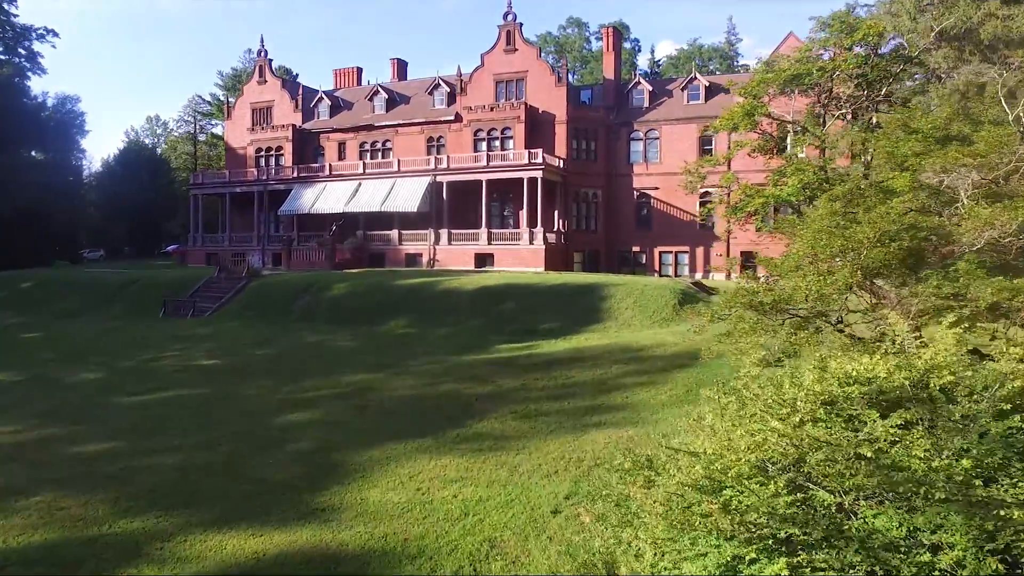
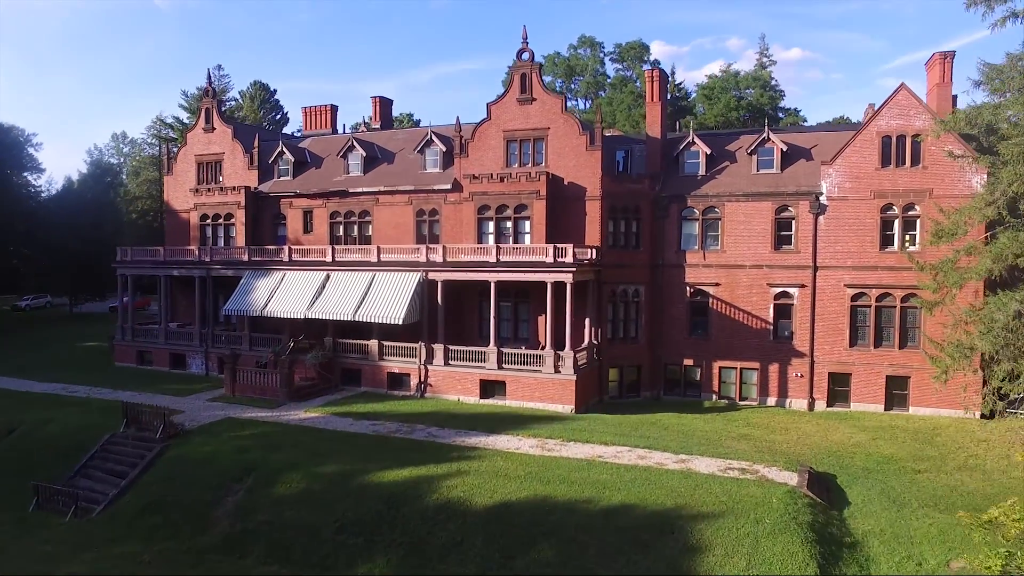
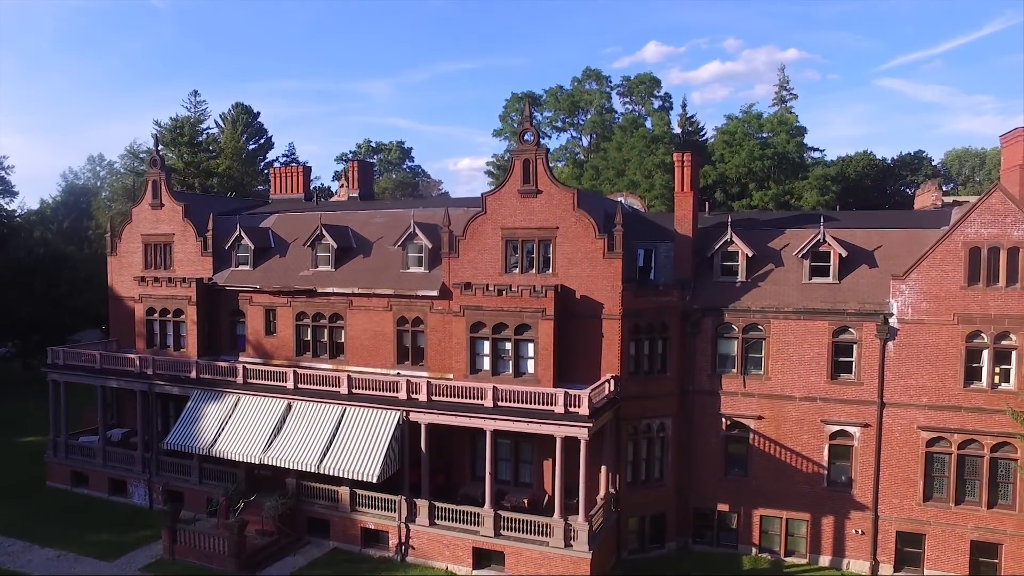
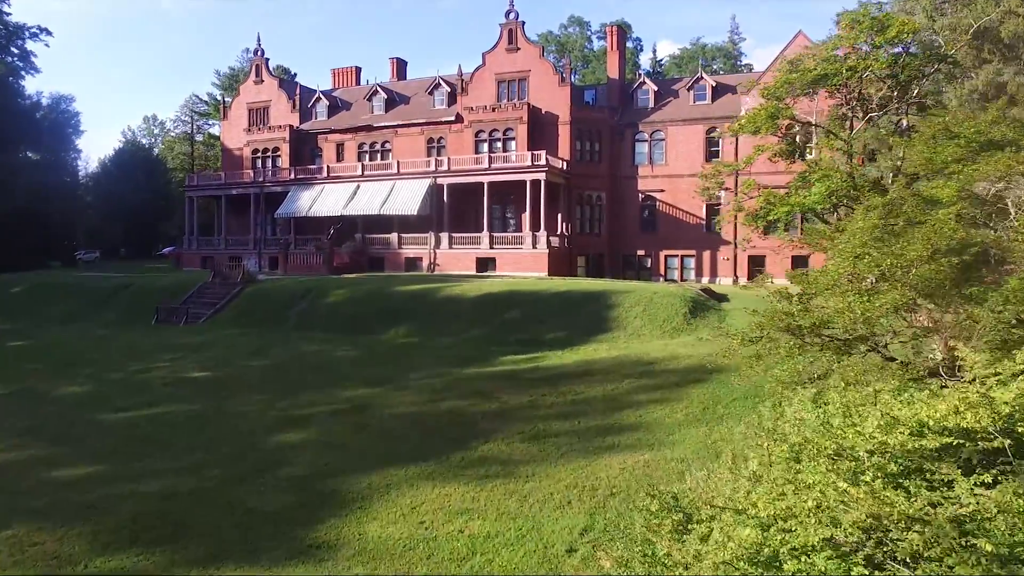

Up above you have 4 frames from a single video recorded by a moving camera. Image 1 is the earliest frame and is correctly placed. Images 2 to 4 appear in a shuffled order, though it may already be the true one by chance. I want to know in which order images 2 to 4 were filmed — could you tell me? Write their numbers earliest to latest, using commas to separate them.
4, 2, 3
